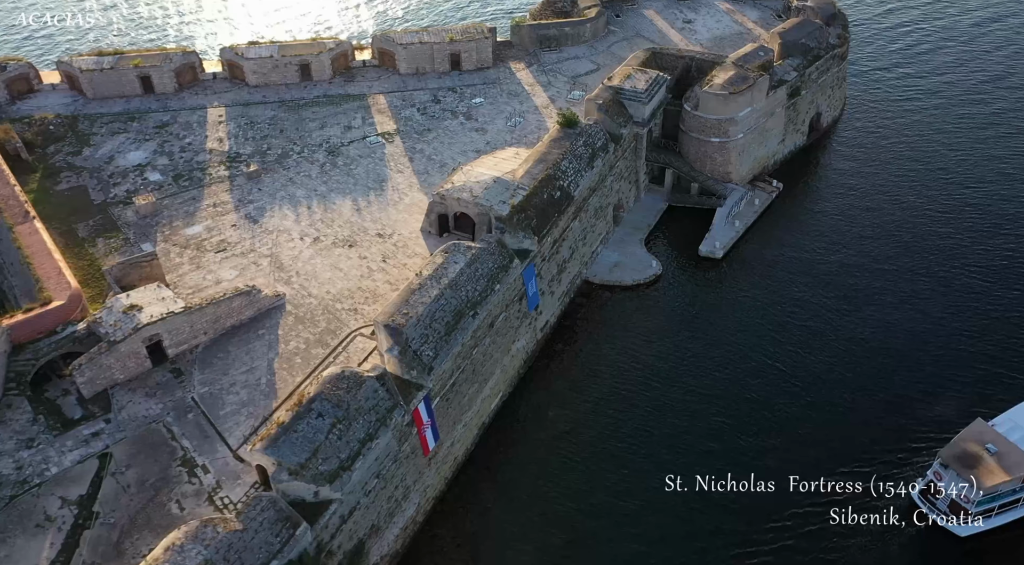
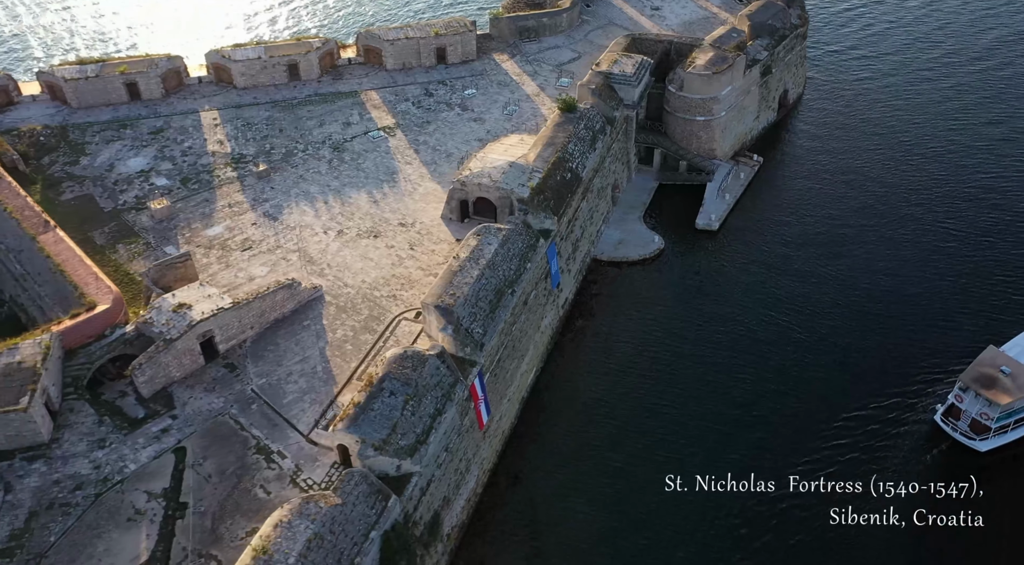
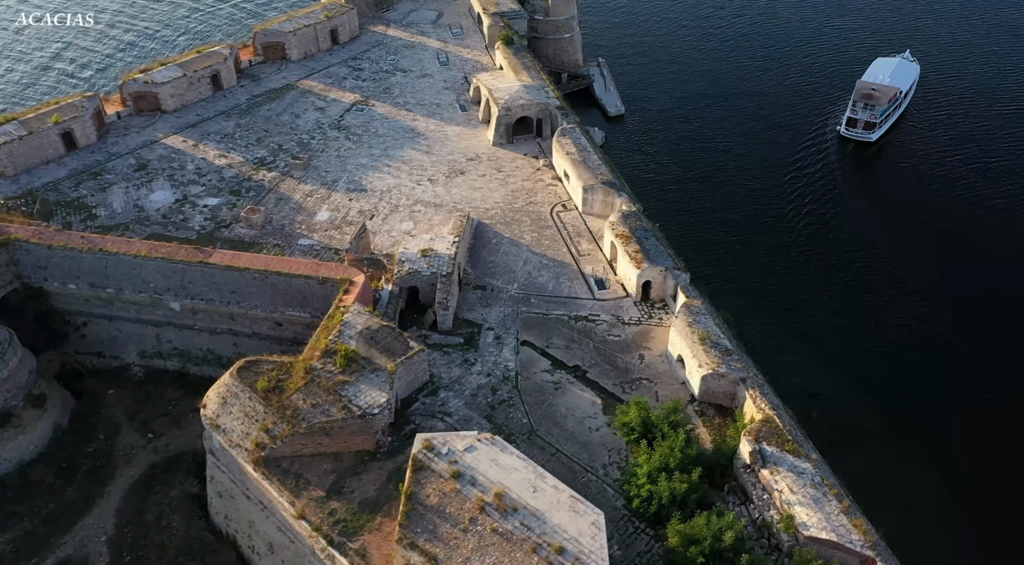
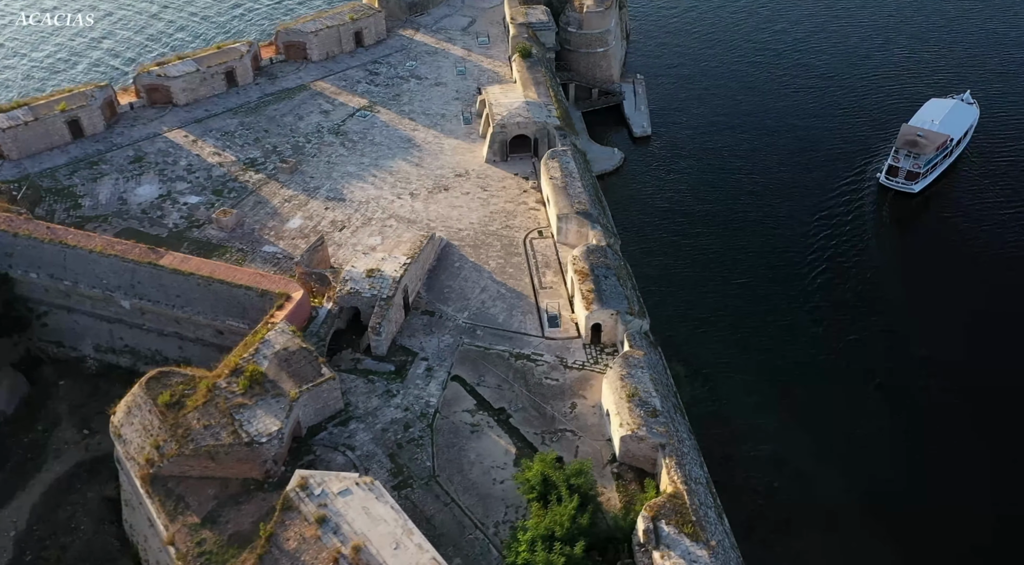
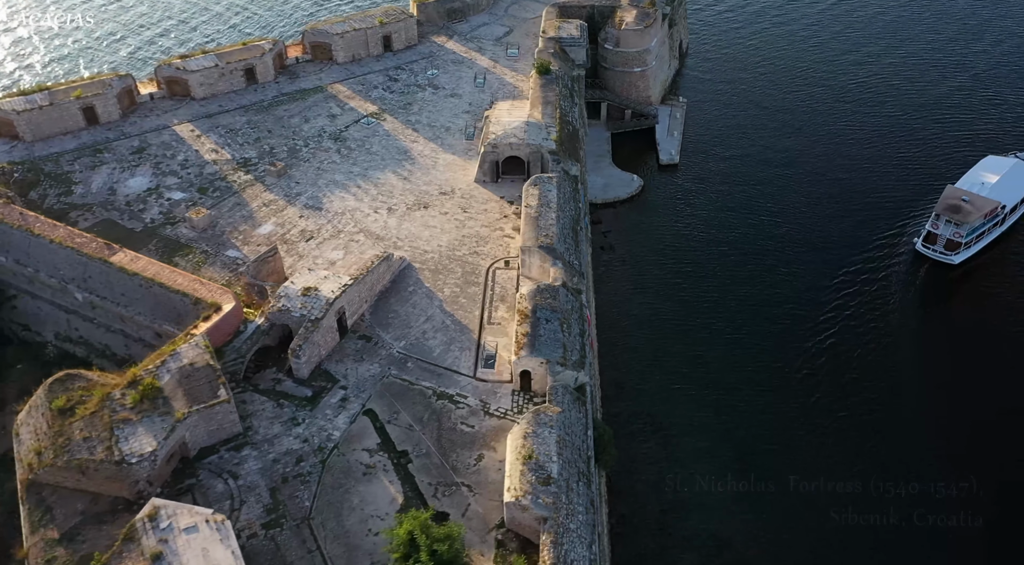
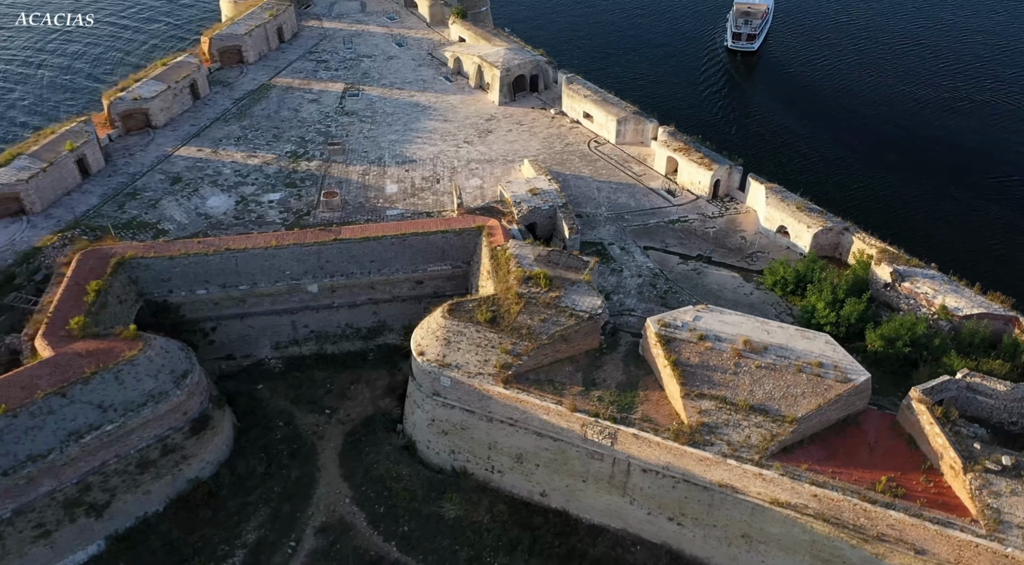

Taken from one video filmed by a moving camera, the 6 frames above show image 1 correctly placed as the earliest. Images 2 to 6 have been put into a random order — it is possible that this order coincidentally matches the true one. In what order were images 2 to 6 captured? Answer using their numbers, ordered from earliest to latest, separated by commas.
2, 5, 4, 3, 6
